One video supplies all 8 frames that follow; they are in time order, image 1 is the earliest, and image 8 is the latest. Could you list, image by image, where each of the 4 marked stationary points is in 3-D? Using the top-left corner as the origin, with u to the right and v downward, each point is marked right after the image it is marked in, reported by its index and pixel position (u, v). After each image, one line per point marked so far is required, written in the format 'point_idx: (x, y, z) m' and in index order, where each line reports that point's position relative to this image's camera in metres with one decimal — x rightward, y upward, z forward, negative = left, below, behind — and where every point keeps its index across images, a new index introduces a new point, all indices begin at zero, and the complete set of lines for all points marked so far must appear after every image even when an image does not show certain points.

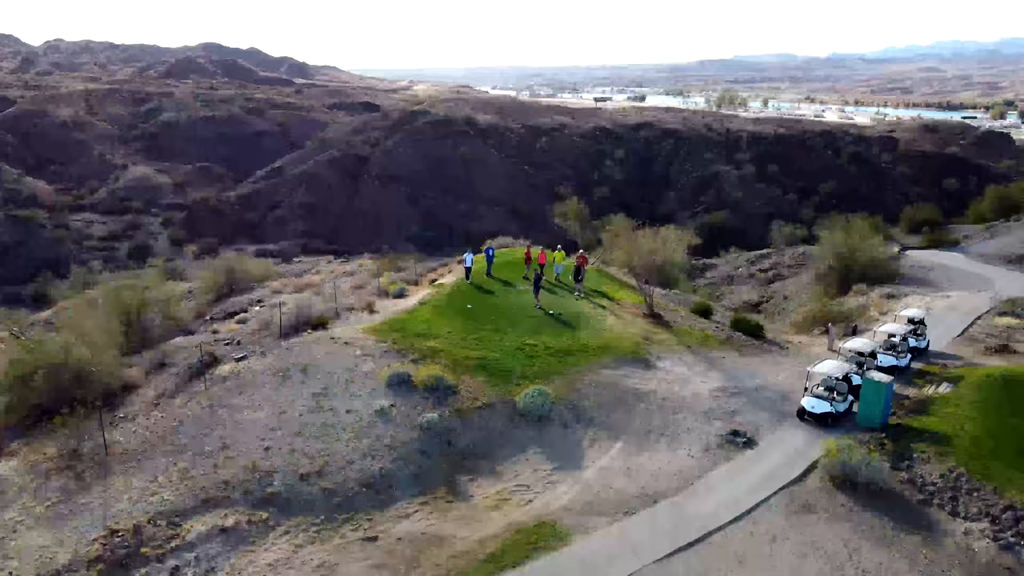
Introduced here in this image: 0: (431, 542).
0: (-1.4, -4.6, +14.5) m
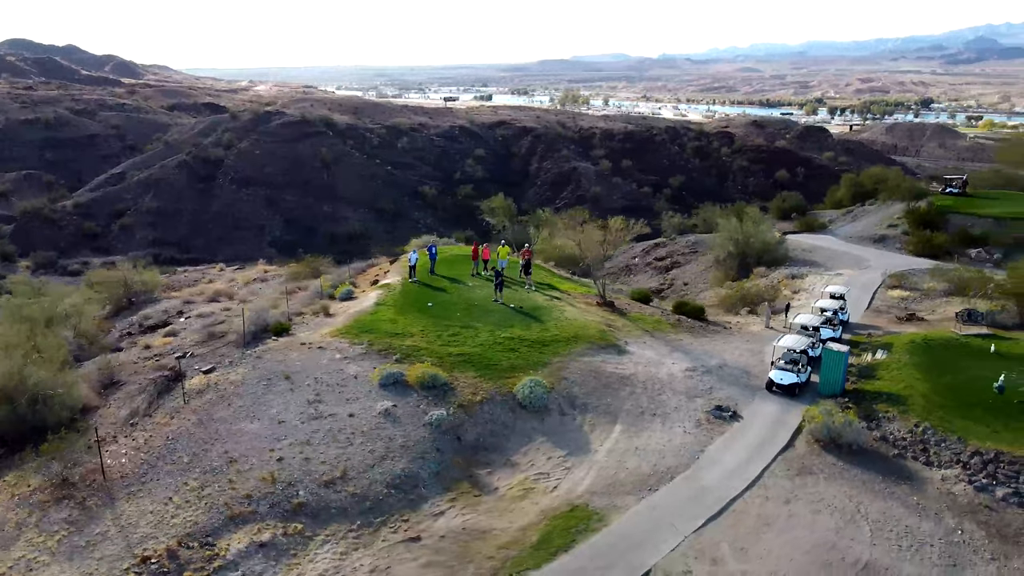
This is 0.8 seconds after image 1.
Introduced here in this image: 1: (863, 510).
0: (-0.6, -4.5, +14.5) m
1: (+7.0, -4.4, +15.6) m
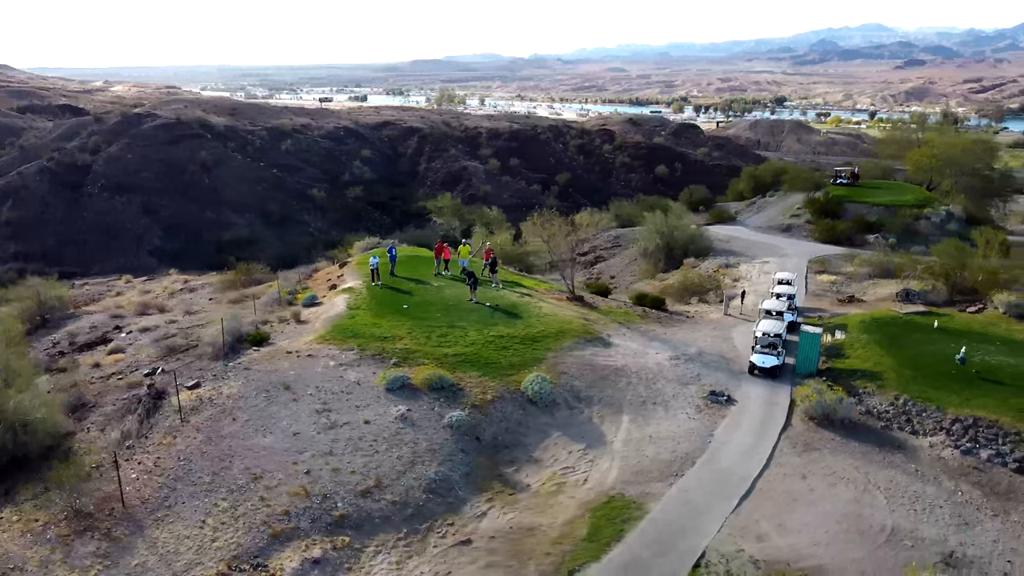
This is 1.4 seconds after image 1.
0: (+0.3, -4.5, +14.4) m
1: (+7.6, -4.0, +16.6) m
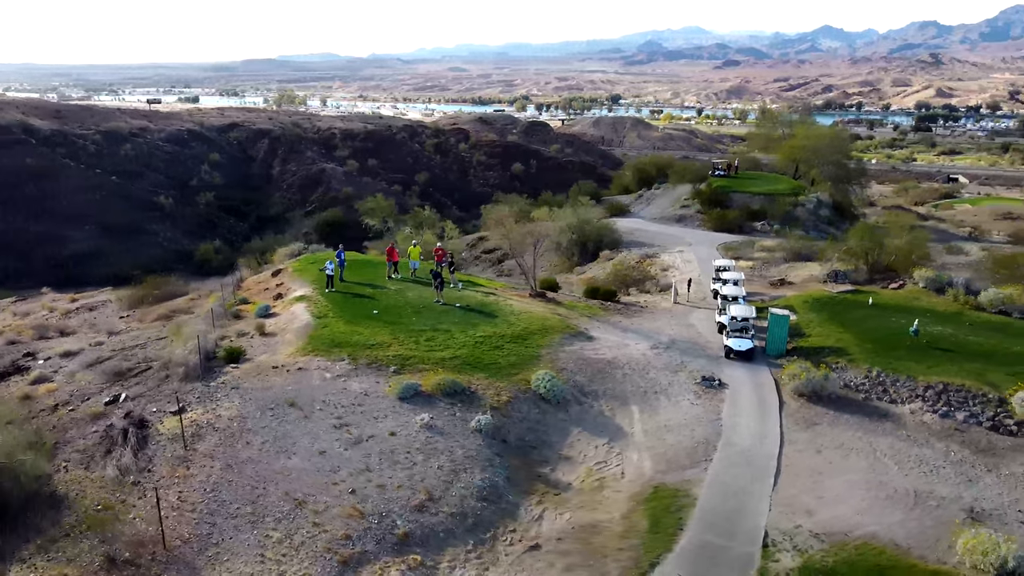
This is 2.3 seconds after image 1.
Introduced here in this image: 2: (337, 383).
0: (+1.4, -4.4, +14.2) m
1: (+8.2, -3.6, +17.8) m
2: (-4.0, -2.2, +18.0) m
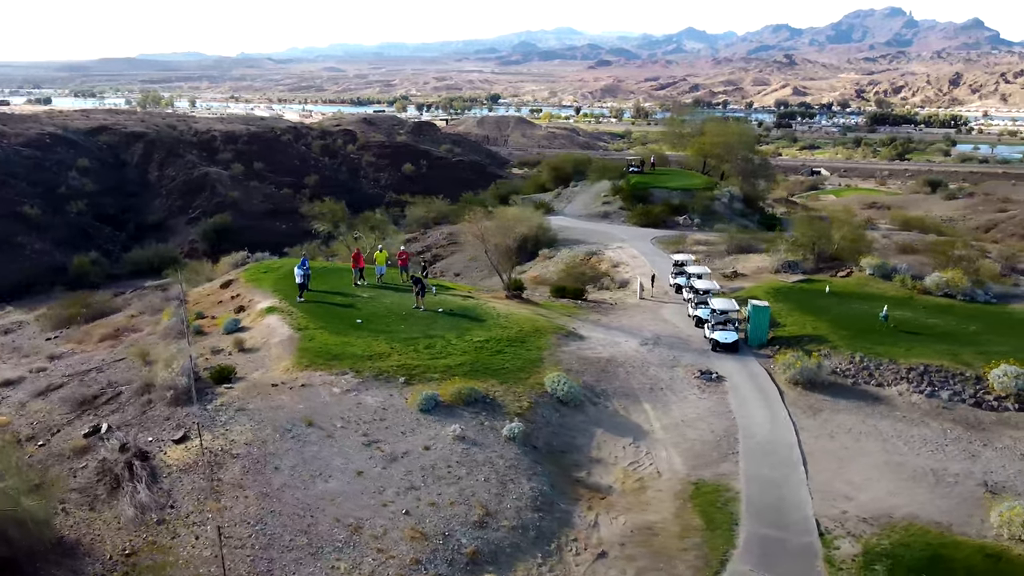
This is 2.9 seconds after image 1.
0: (+2.4, -4.4, +14.1) m
1: (+8.6, -3.3, +18.5) m
2: (-3.5, -2.4, +17.0) m
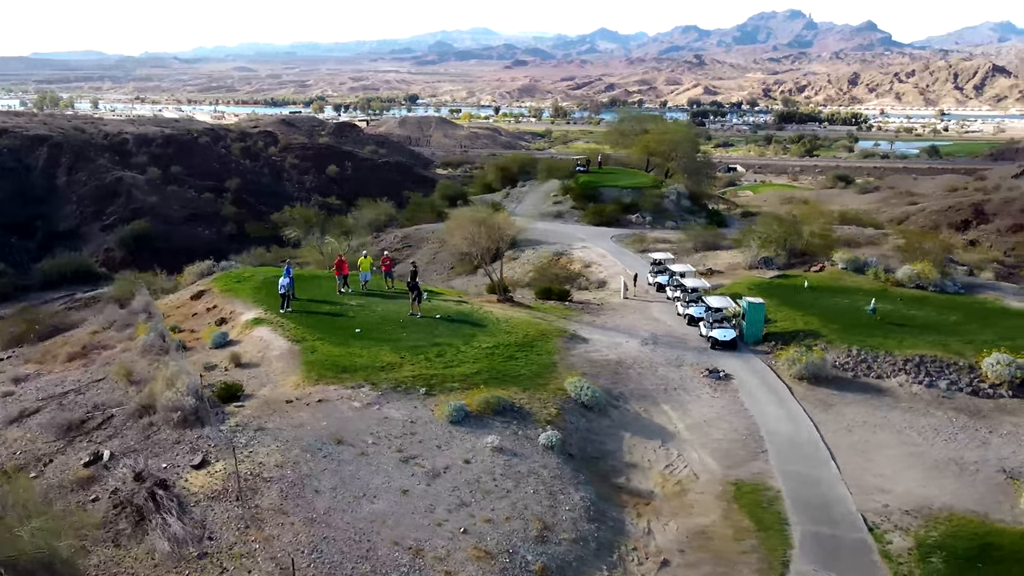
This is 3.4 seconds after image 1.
0: (+3.3, -4.4, +13.9) m
1: (+9.1, -3.2, +18.9) m
2: (-2.9, -2.6, +16.3) m
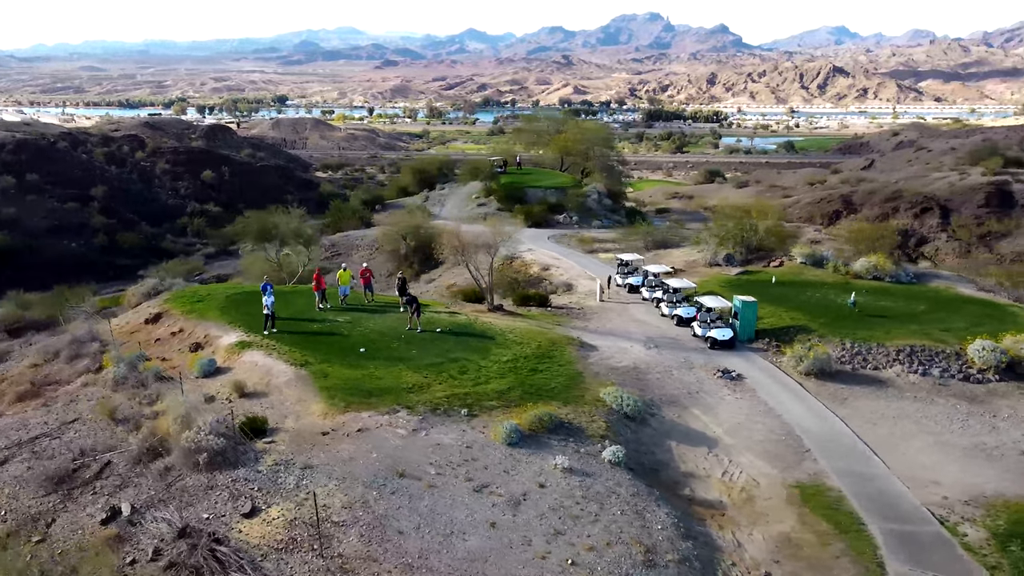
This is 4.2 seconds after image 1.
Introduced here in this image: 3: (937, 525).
0: (+4.8, -4.5, +13.7) m
1: (+9.7, -3.1, +19.5) m
2: (-1.7, -2.9, +15.2) m
3: (+7.7, -4.3, +14.2) m
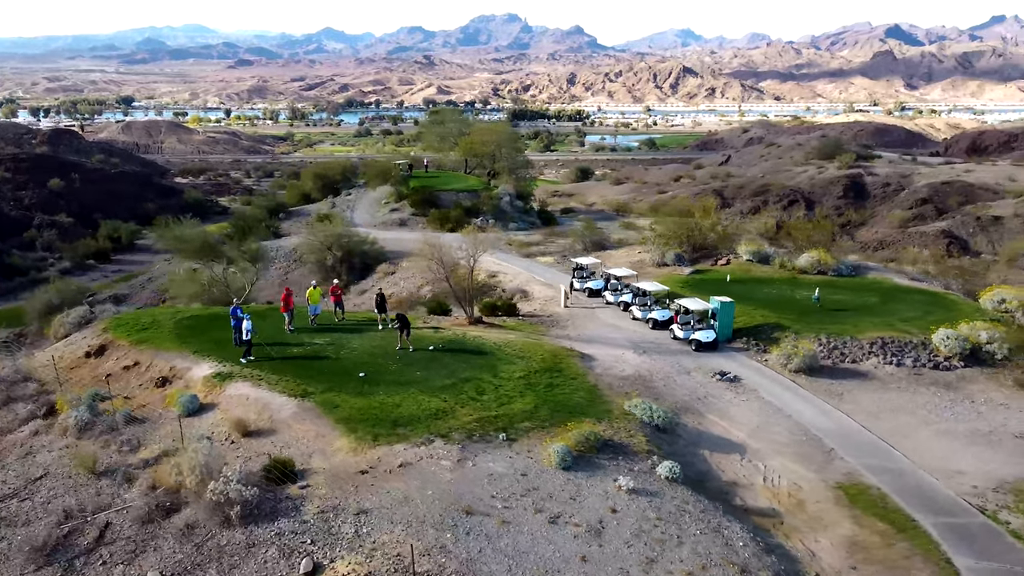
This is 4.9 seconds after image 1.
0: (+6.0, -4.6, +13.8) m
1: (+9.9, -2.9, +20.3) m
2: (-0.7, -3.3, +14.2) m
3: (+8.7, -4.2, +14.7) m
